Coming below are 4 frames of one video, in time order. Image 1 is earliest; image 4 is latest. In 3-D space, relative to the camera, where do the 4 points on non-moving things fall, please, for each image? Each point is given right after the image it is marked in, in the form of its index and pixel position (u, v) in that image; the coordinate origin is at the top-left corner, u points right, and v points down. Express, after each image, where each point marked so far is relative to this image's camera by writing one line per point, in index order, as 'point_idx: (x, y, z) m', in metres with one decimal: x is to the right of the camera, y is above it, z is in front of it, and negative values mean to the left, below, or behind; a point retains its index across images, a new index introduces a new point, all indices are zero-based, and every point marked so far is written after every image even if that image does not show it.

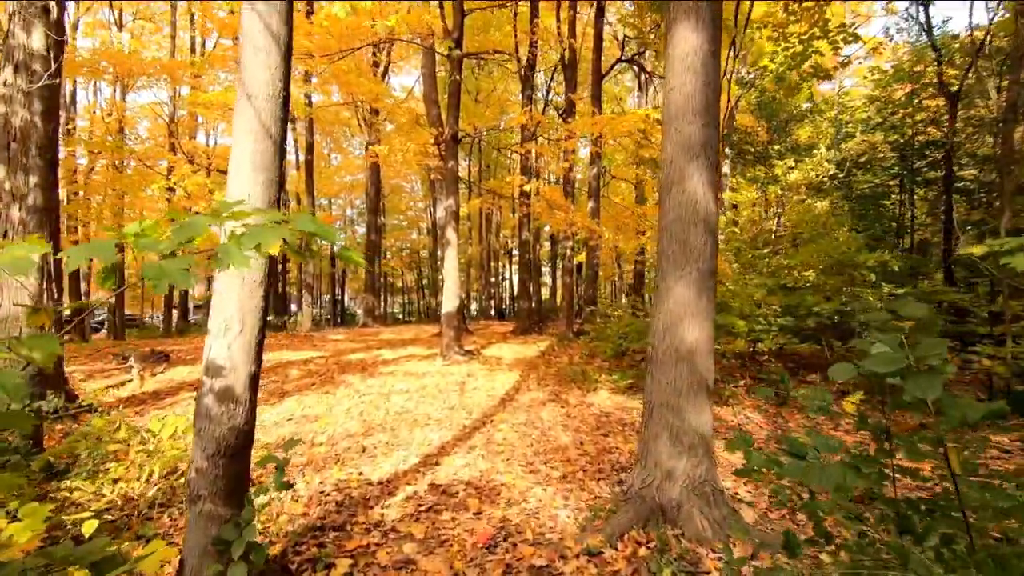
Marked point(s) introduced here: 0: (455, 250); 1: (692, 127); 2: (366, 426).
0: (-1.3, +0.8, +10.7) m
1: (+1.2, +1.1, +3.2) m
2: (-1.8, -1.7, +5.8) m
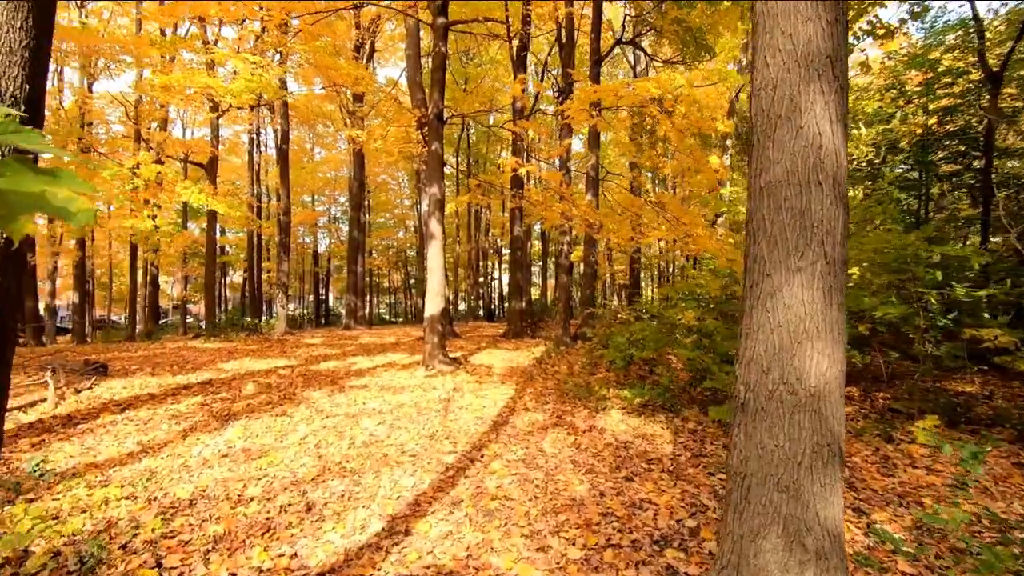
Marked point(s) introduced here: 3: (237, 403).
0: (-1.4, +0.8, +9.4) m
1: (+1.2, +1.1, +2.0) m
2: (-1.8, -1.7, +4.5) m
3: (-4.1, -1.7, +7.2) m
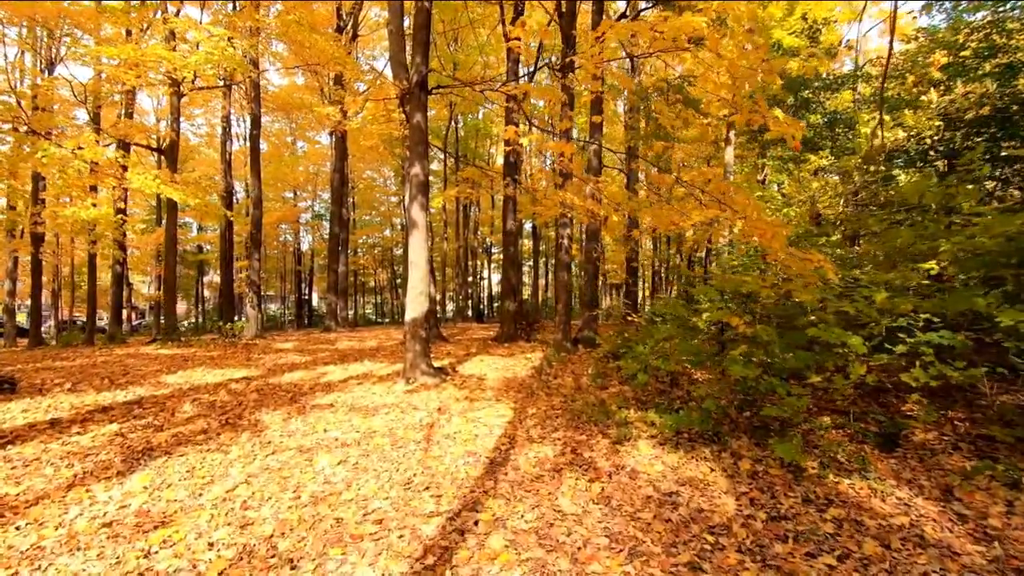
0: (-1.5, +0.9, +8.0) m
1: (+1.3, +1.1, +0.6) m
2: (-1.7, -1.7, +3.1) m
3: (-4.1, -1.7, +5.6) m
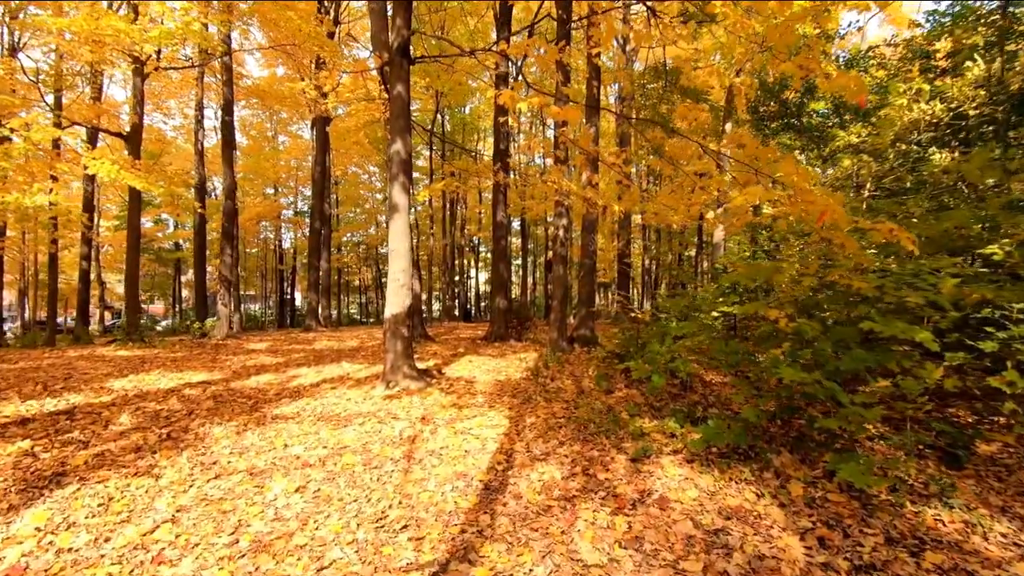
0: (-1.6, +1.0, +7.0) m
1: (+1.4, +1.2, -0.3) m
2: (-1.7, -1.5, +2.1) m
3: (-4.1, -1.6, +4.6) m
